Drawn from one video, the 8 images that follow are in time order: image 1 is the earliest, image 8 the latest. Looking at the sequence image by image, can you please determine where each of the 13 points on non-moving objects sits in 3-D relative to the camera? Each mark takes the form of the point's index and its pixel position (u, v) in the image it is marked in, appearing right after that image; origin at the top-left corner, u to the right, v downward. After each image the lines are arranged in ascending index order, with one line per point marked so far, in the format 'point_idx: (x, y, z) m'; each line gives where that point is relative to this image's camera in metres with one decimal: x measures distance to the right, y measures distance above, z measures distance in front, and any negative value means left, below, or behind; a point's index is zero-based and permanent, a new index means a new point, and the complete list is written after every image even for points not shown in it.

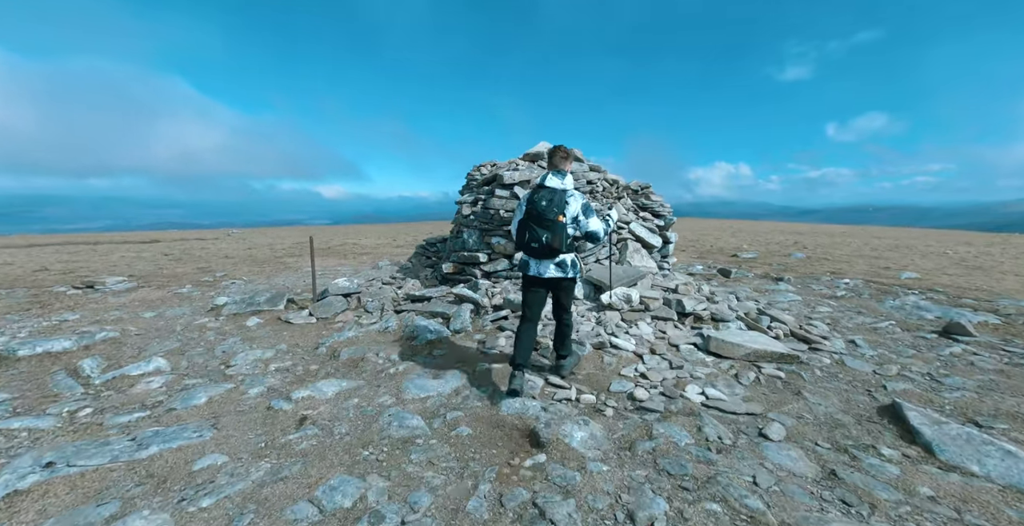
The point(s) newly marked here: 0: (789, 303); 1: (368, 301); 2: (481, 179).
0: (+6.8, -1.0, +9.5) m
1: (-3.4, -0.9, +9.0) m
2: (-1.0, +2.3, +10.5) m
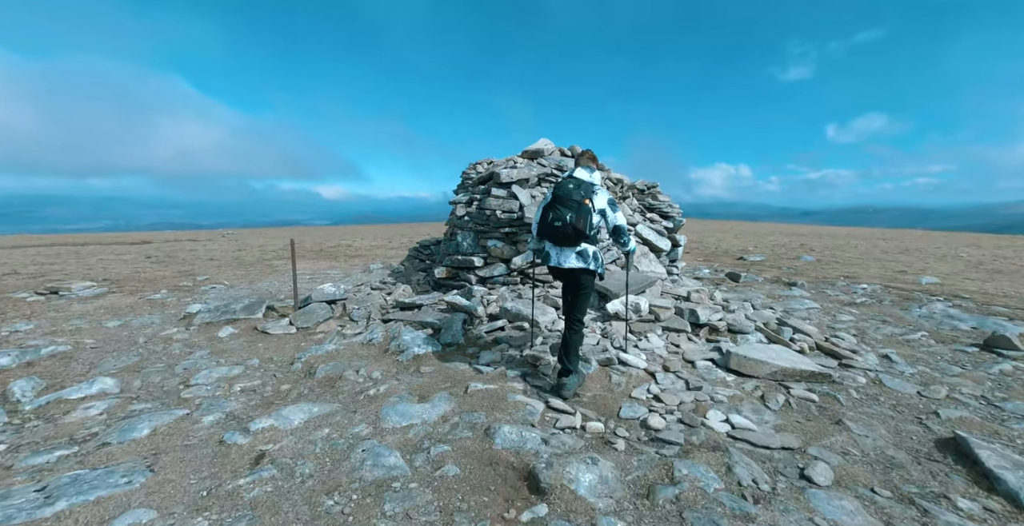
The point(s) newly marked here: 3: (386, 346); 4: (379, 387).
0: (+6.7, -1.1, +8.8) m
1: (-3.4, -1.0, +8.4) m
2: (-1.0, +2.2, +9.8) m
3: (-2.1, -1.4, +6.5) m
4: (-1.8, -1.7, +5.1) m
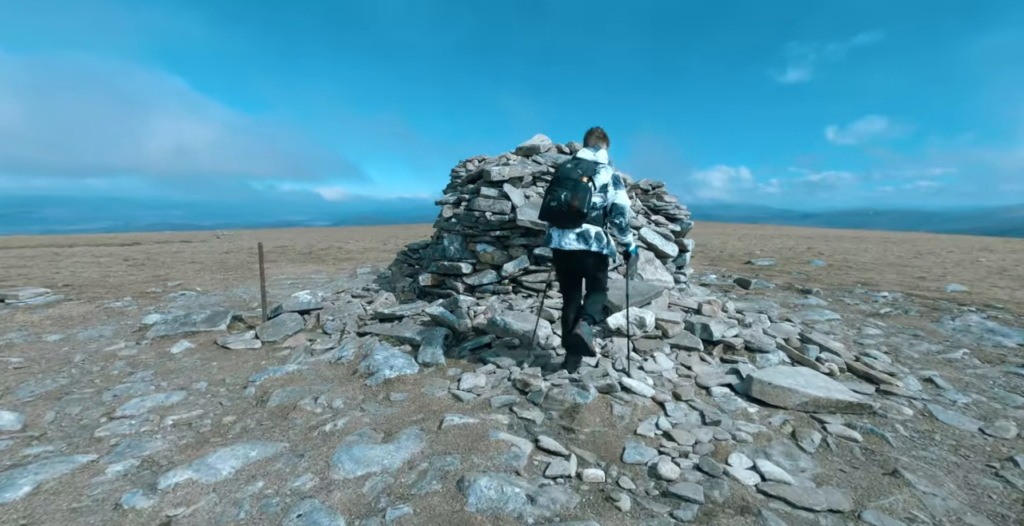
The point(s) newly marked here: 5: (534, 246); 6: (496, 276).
0: (+6.6, -1.3, +8.0) m
1: (-3.6, -1.1, +7.6) m
2: (-1.2, +2.1, +9.0) m
3: (-2.3, -1.5, +5.7) m
4: (-2.0, -1.8, +4.3) m
5: (+0.4, +0.4, +8.1) m
6: (-0.4, -0.3, +8.0) m
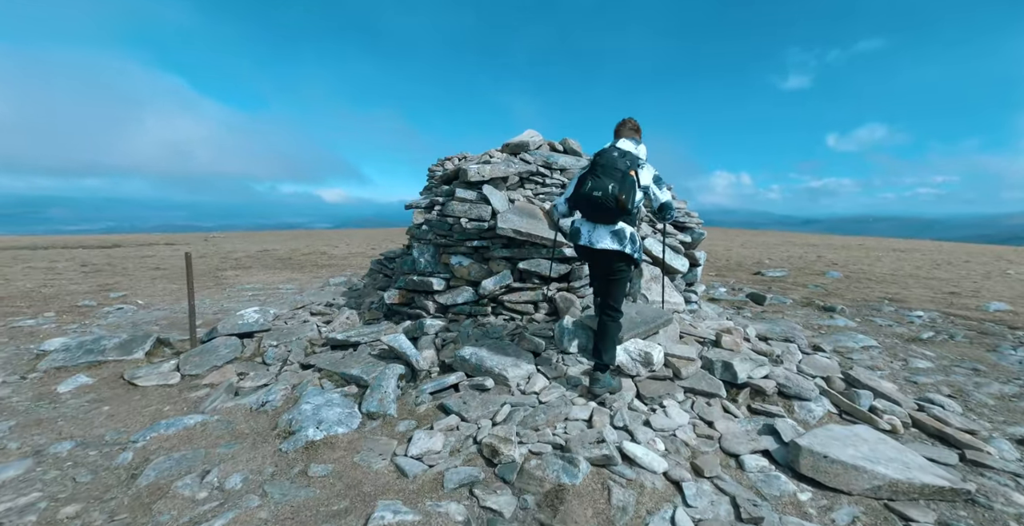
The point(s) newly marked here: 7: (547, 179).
0: (+6.2, -1.6, +6.7) m
1: (-3.9, -1.4, +6.3) m
2: (-1.5, +1.8, +7.8) m
3: (-2.6, -1.7, +4.4) m
4: (-2.3, -2.0, +3.1) m
5: (+0.1, +0.1, +6.8) m
6: (-0.7, -0.5, +6.7) m
7: (+0.7, +1.7, +7.9) m
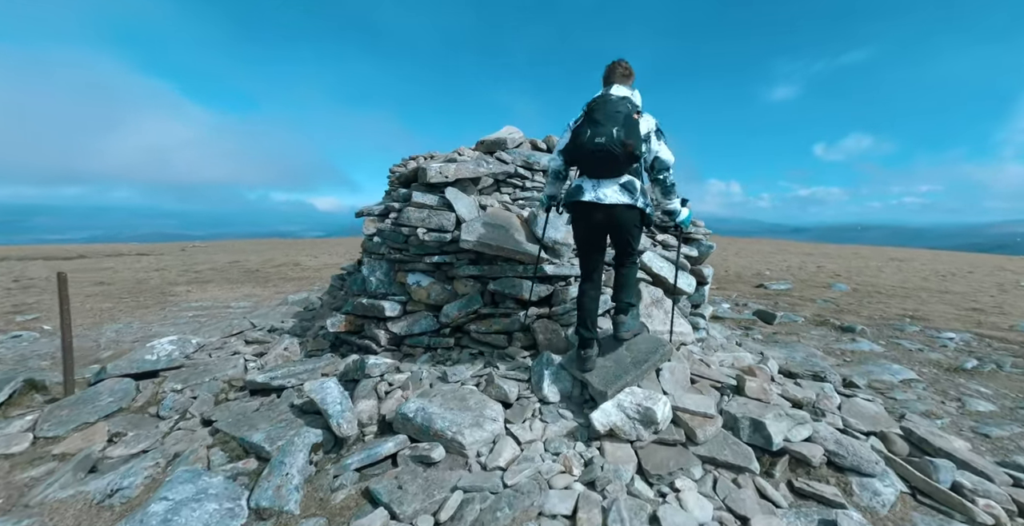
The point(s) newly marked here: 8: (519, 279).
0: (+5.8, -1.9, +5.6) m
1: (-4.4, -1.7, +4.9) m
2: (-2.0, +1.5, +6.5) m
3: (-3.0, -2.0, +3.1) m
4: (-2.7, -2.2, +1.7) m
5: (-0.3, -0.2, +5.6) m
6: (-1.1, -0.8, +5.5) m
7: (+0.3, +1.4, +6.7) m
8: (+0.1, -0.2, +5.5) m
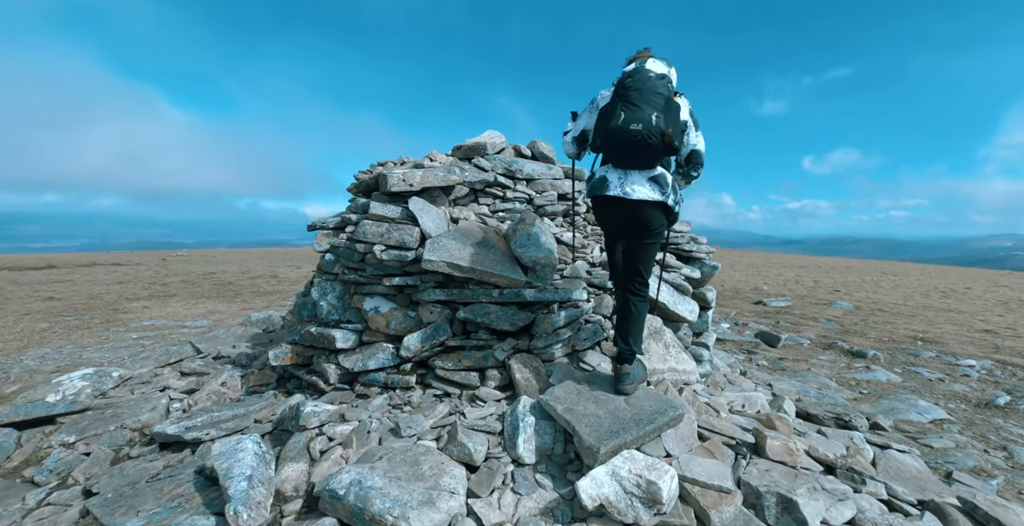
0: (+5.5, -2.2, +4.8) m
1: (-4.7, -1.9, +4.0) m
2: (-2.3, +1.2, +5.7) m
3: (-3.3, -2.2, +2.1) m
4: (-2.9, -2.4, +0.8) m
5: (-0.7, -0.5, +4.7) m
6: (-1.4, -1.1, +4.6) m
7: (-0.1, +1.1, +6.0) m
8: (-0.2, -0.5, +4.6) m
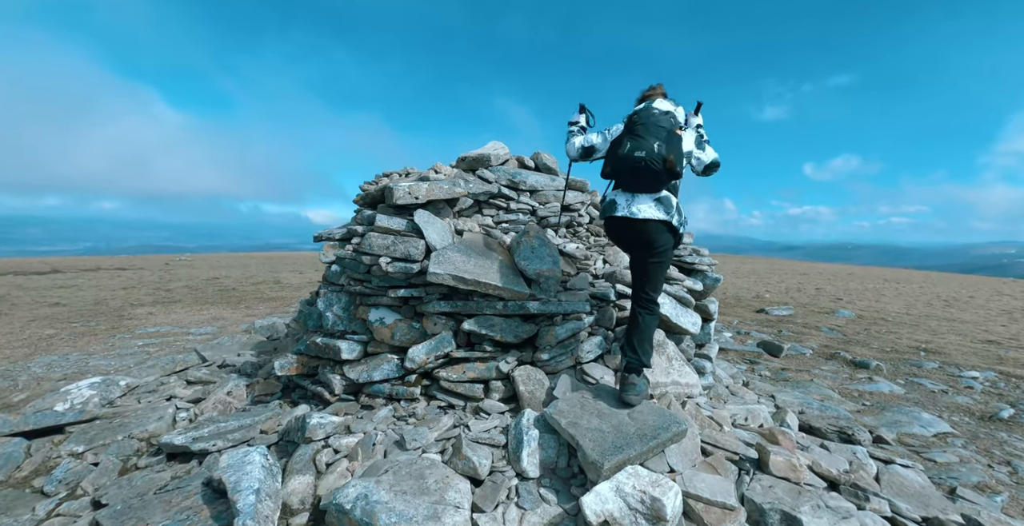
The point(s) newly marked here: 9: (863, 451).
0: (+5.5, -2.3, +4.8) m
1: (-4.6, -2.0, +4.0) m
2: (-2.2, +1.0, +5.8) m
3: (-3.3, -2.3, +2.2) m
4: (-2.9, -2.5, +0.8) m
5: (-0.6, -0.6, +4.8) m
6: (-1.4, -1.3, +4.6) m
7: (0.0, +0.9, +6.0) m
8: (-0.2, -0.7, +4.7) m
9: (+3.9, -2.1, +4.3) m
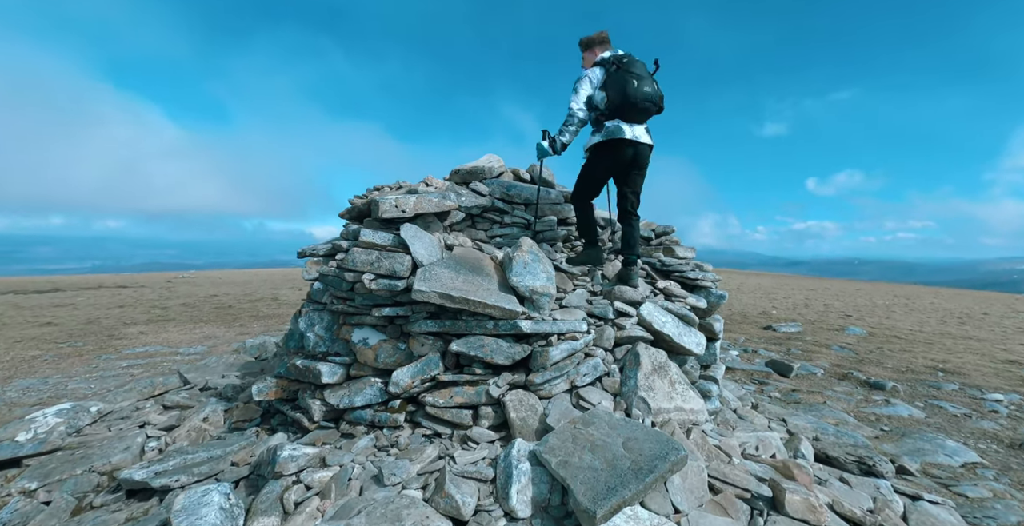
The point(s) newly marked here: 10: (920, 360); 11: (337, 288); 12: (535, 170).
0: (+5.4, -2.5, +4.4) m
1: (-4.7, -2.2, +3.7) m
2: (-2.3, +0.8, +5.6) m
3: (-3.4, -2.4, +1.8) m
4: (-3.0, -2.5, +0.5) m
5: (-0.7, -0.8, +4.5) m
6: (-1.5, -1.5, +4.3) m
7: (-0.1, +0.7, +5.8) m
8: (-0.3, -0.9, +4.4) m
9: (+3.8, -2.3, +3.9) m
10: (+10.5, -2.5, +9.9) m
11: (-2.2, -0.3, +4.8) m
12: (+0.4, +1.5, +6.4) m
